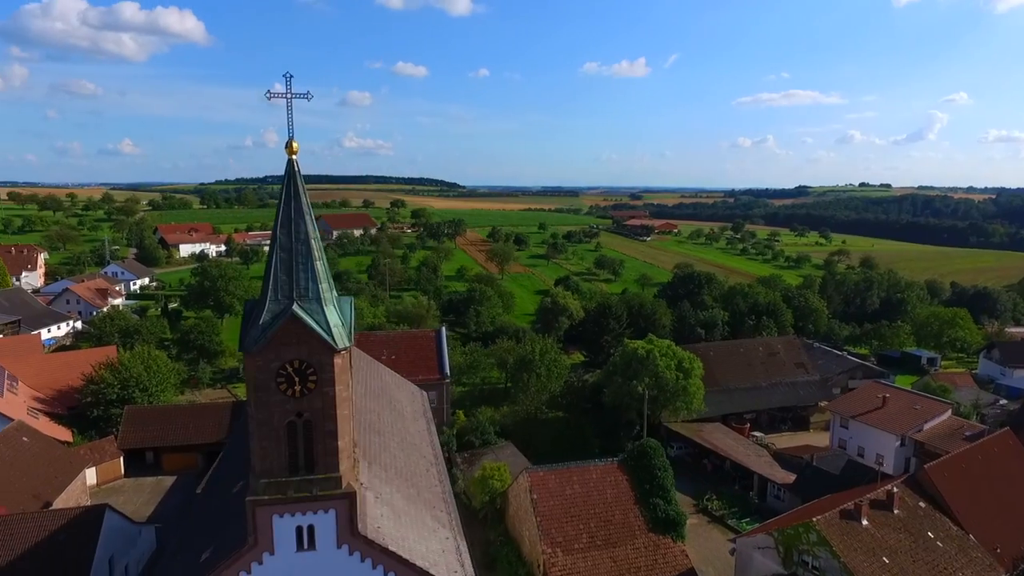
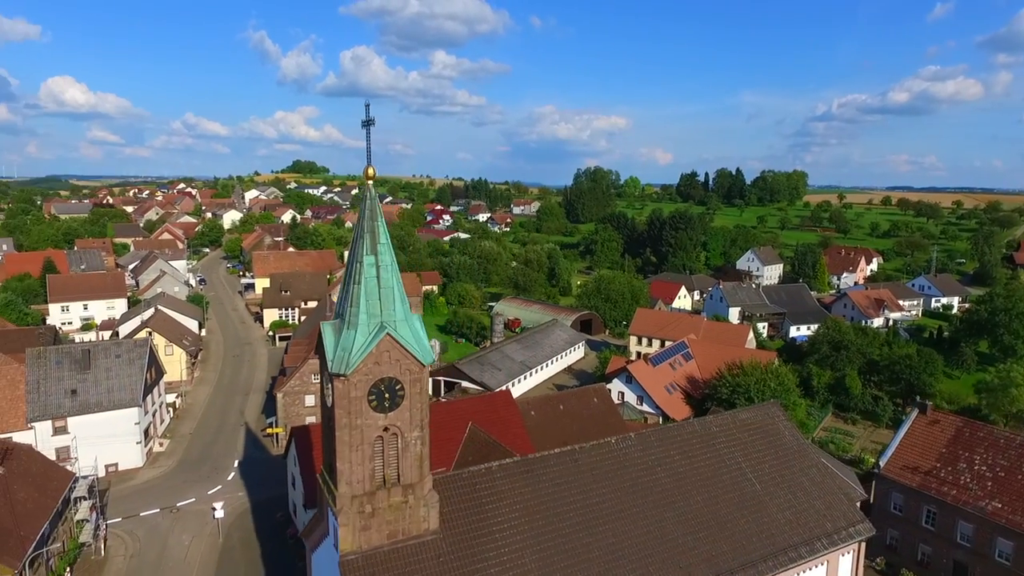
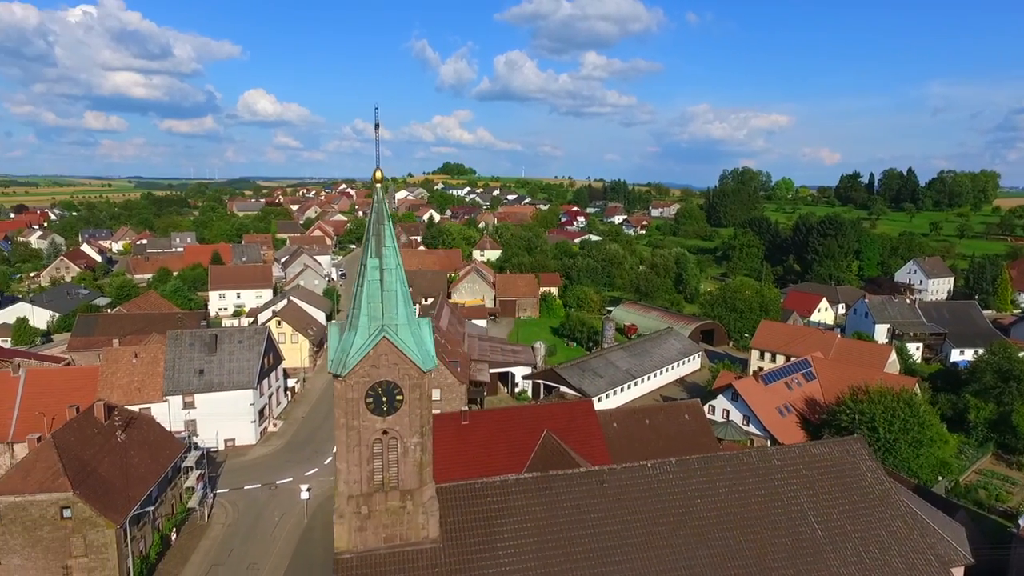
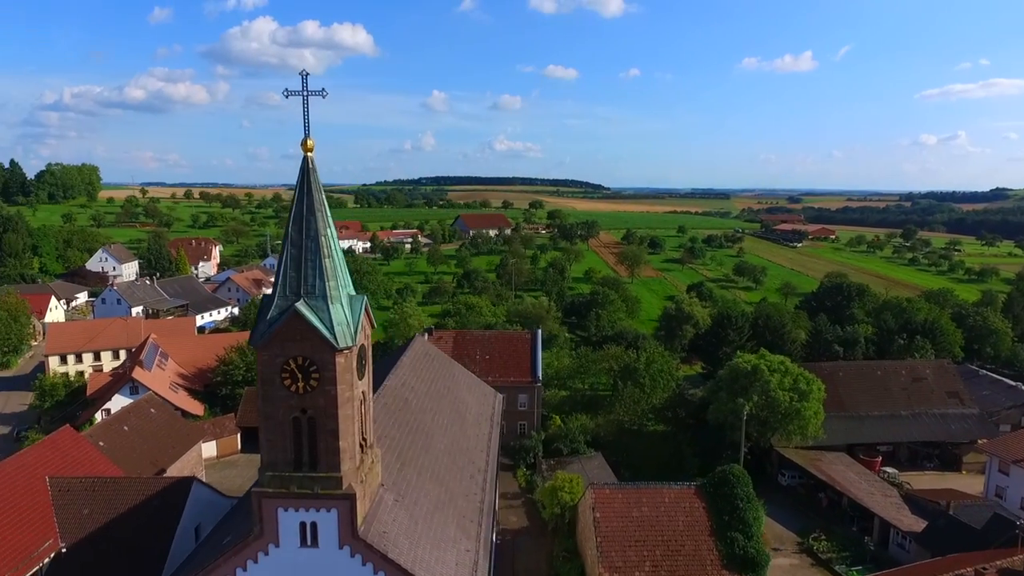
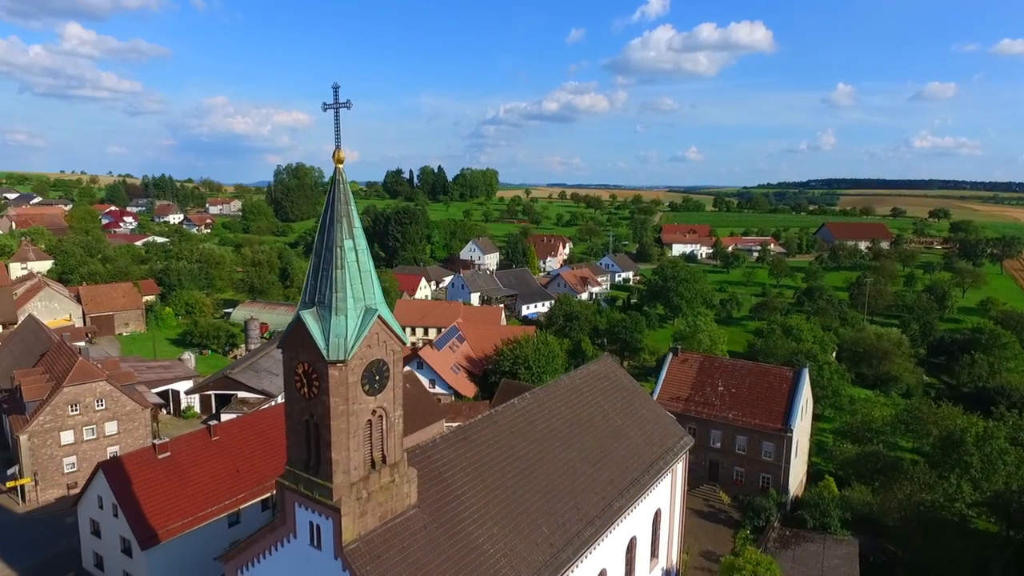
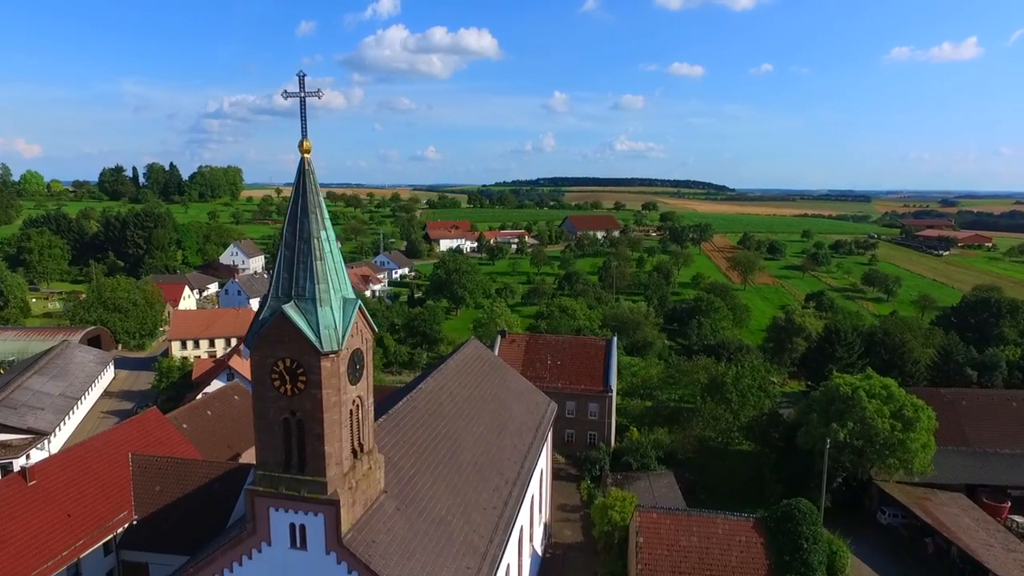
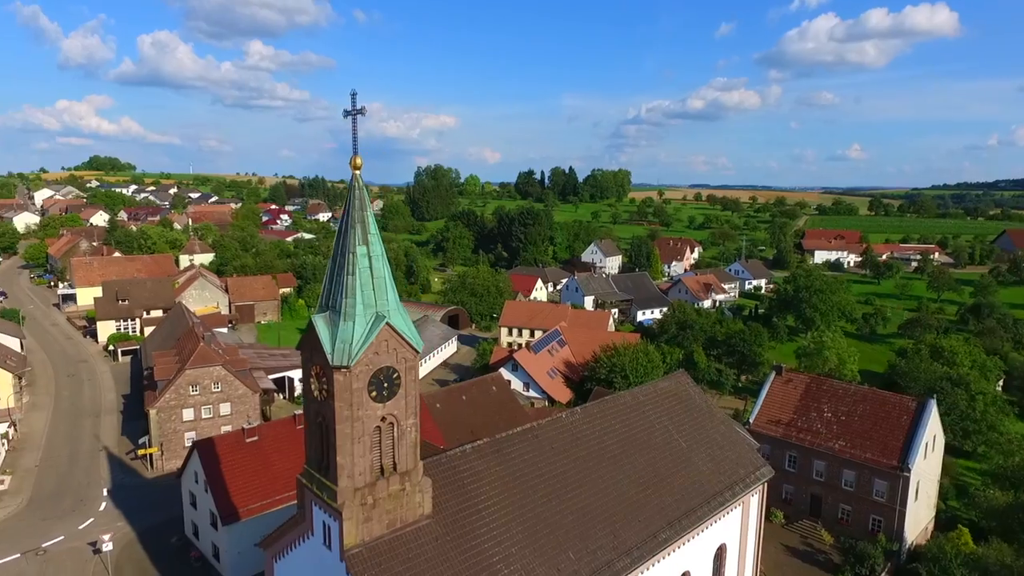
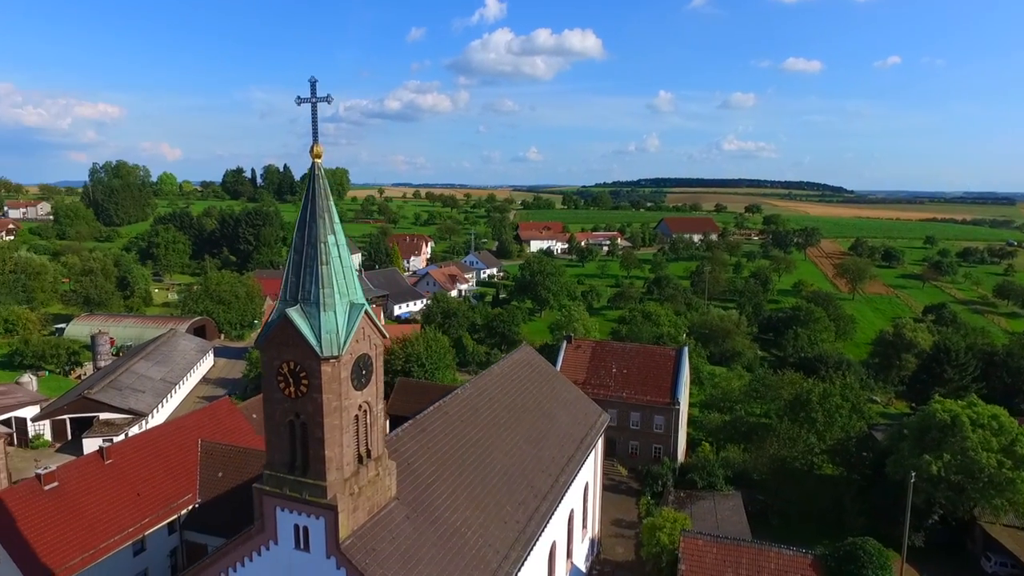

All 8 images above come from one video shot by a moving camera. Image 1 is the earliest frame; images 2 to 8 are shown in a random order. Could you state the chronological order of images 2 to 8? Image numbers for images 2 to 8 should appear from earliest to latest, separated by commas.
4, 6, 8, 5, 7, 2, 3
